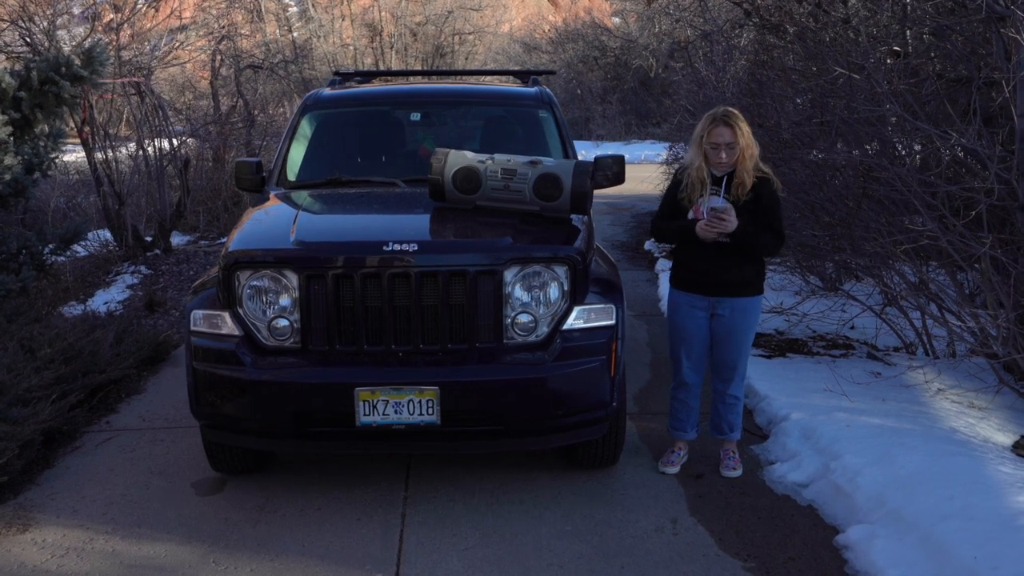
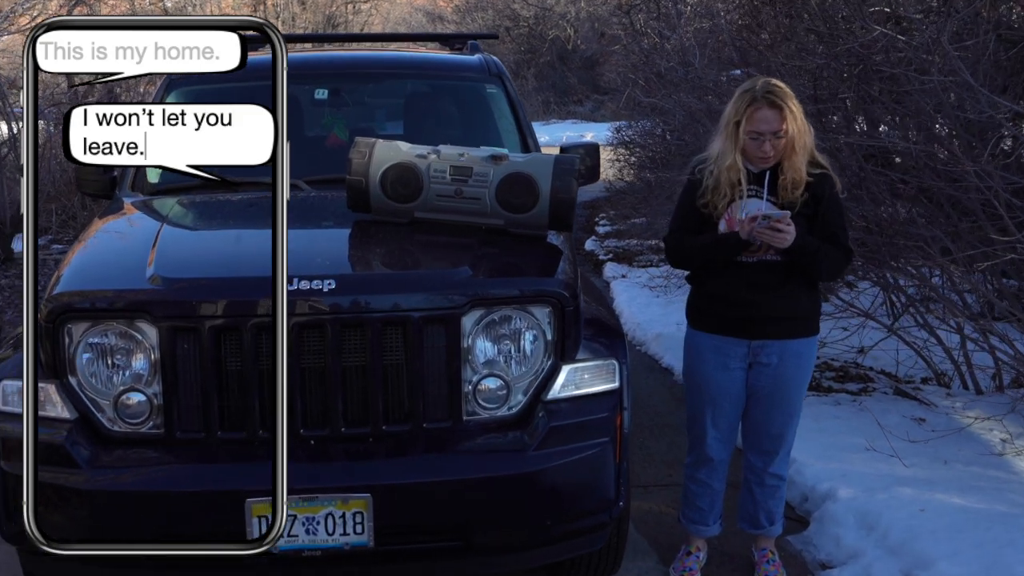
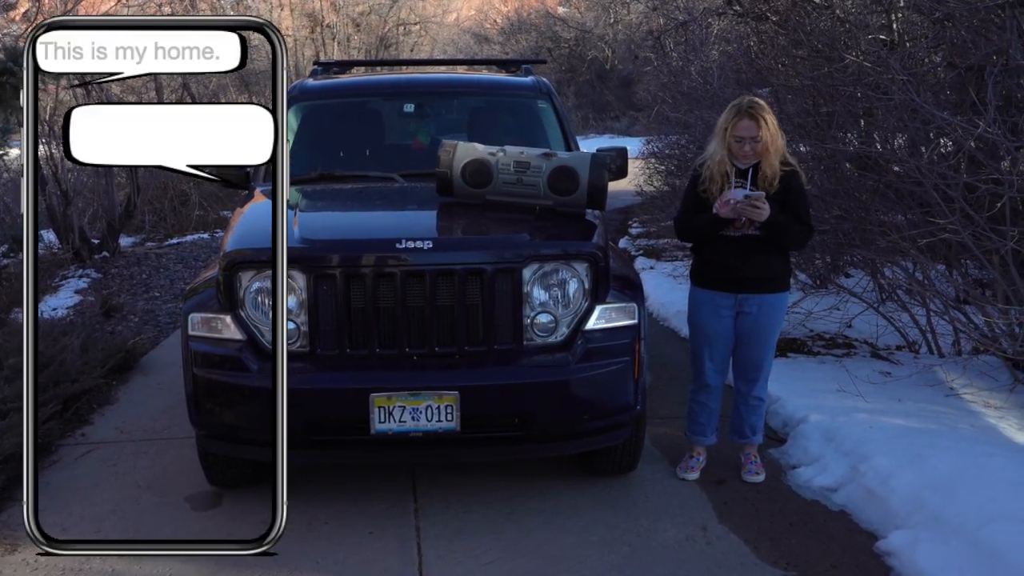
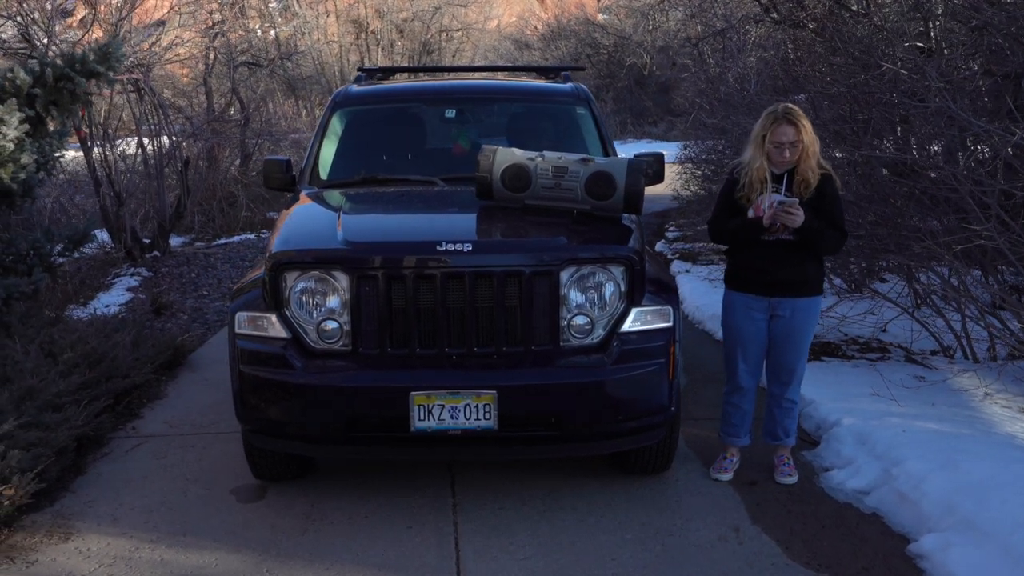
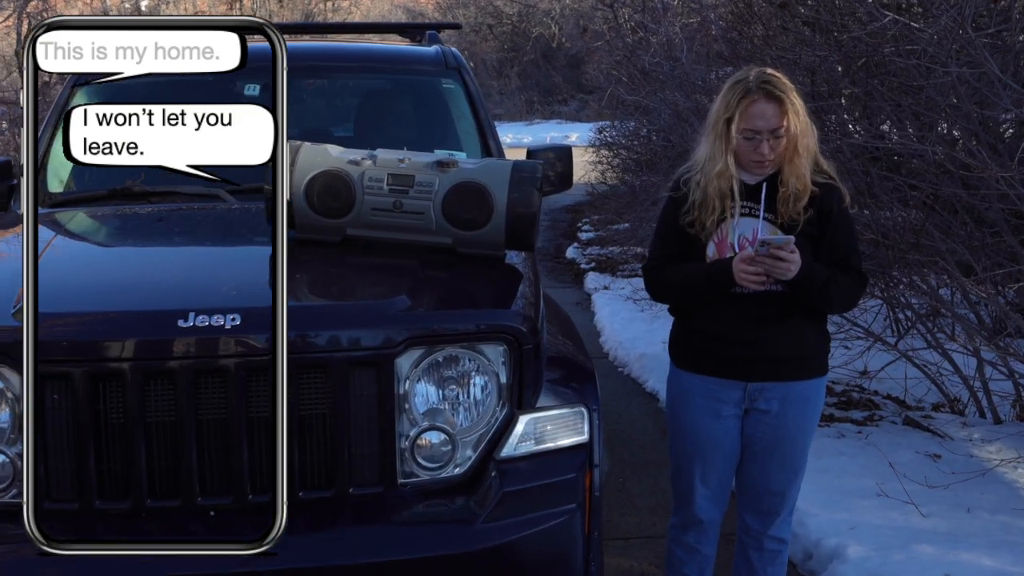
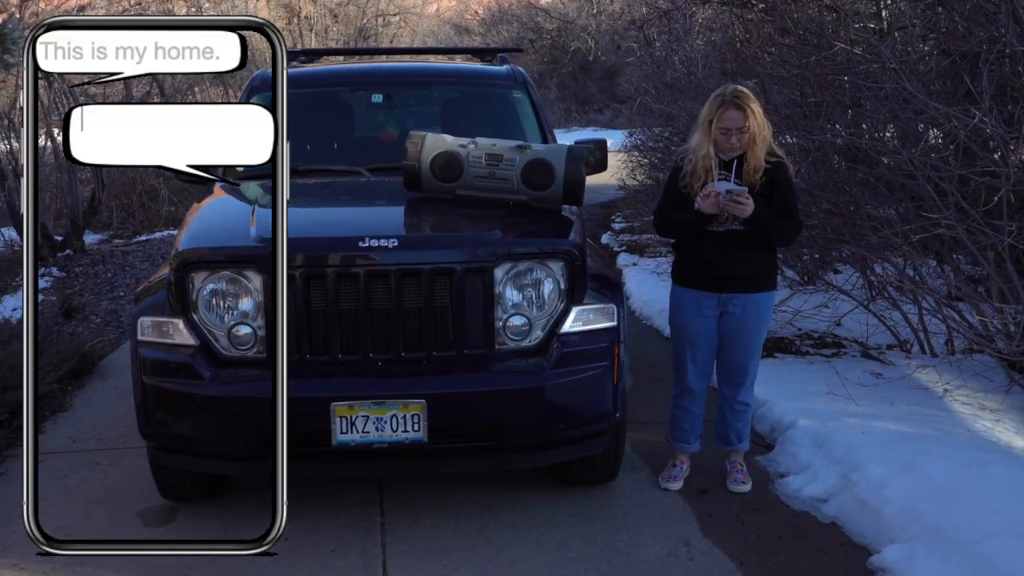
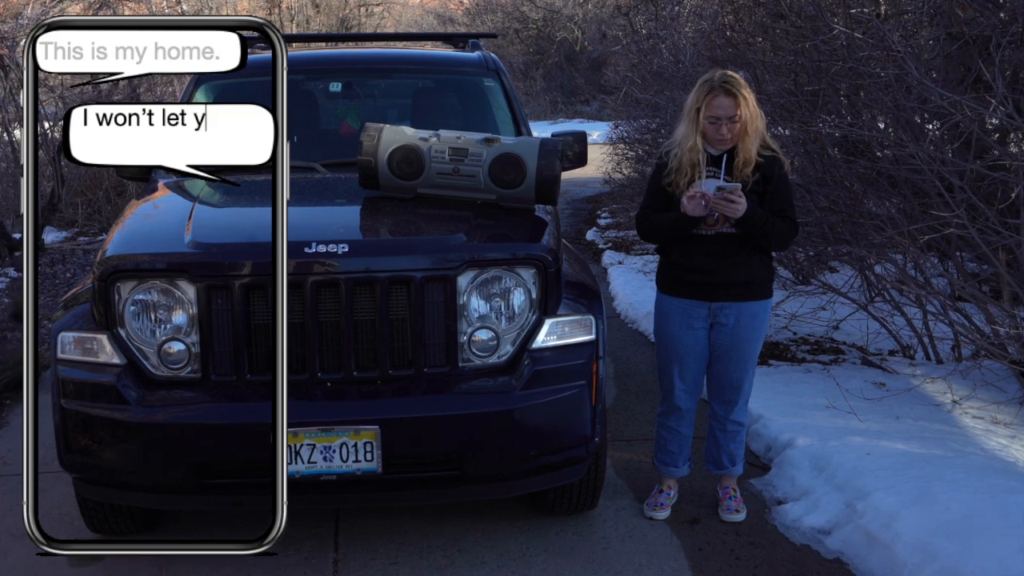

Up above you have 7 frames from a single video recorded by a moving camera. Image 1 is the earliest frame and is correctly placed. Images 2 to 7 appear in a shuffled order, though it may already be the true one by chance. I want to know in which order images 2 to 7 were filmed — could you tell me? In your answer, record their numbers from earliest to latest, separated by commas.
4, 3, 6, 7, 2, 5
